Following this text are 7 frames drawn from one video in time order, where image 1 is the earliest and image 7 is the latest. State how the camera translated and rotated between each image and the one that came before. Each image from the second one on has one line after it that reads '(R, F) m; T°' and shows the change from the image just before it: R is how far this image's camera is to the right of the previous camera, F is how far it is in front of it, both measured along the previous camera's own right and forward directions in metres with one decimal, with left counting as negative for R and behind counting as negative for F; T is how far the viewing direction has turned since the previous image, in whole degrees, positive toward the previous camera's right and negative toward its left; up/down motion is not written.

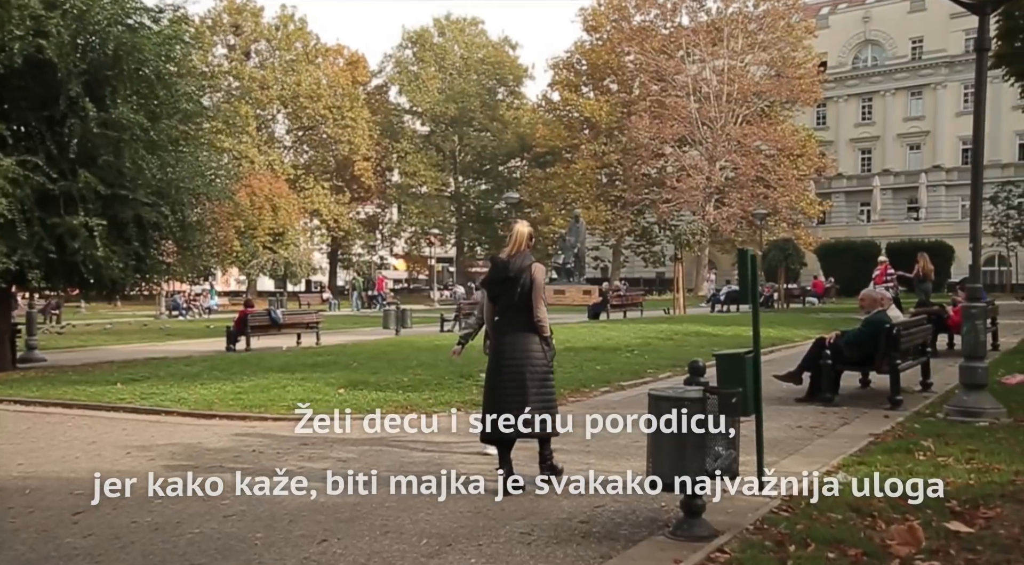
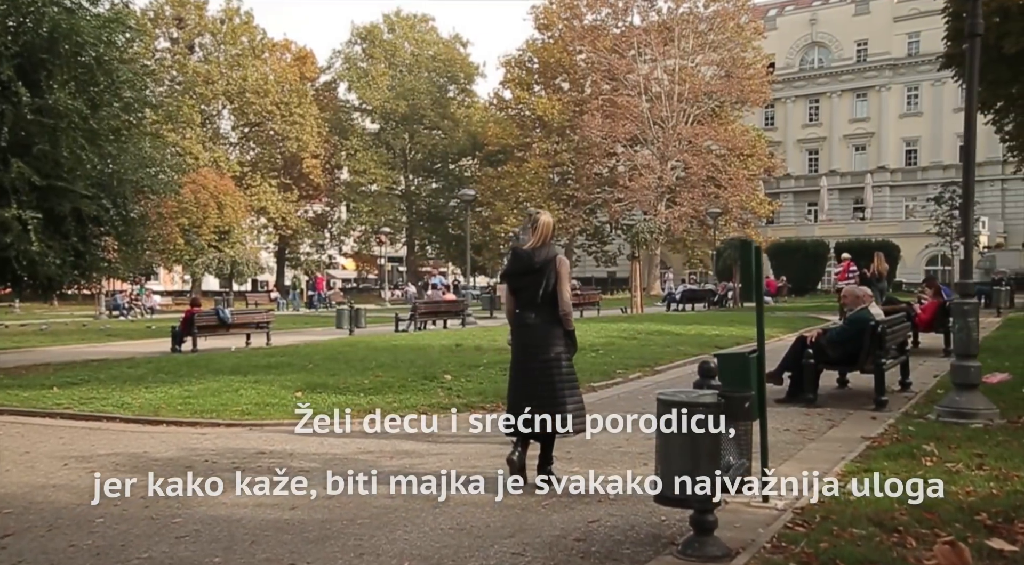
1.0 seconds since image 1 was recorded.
(-0.2, +0.6) m; +3°
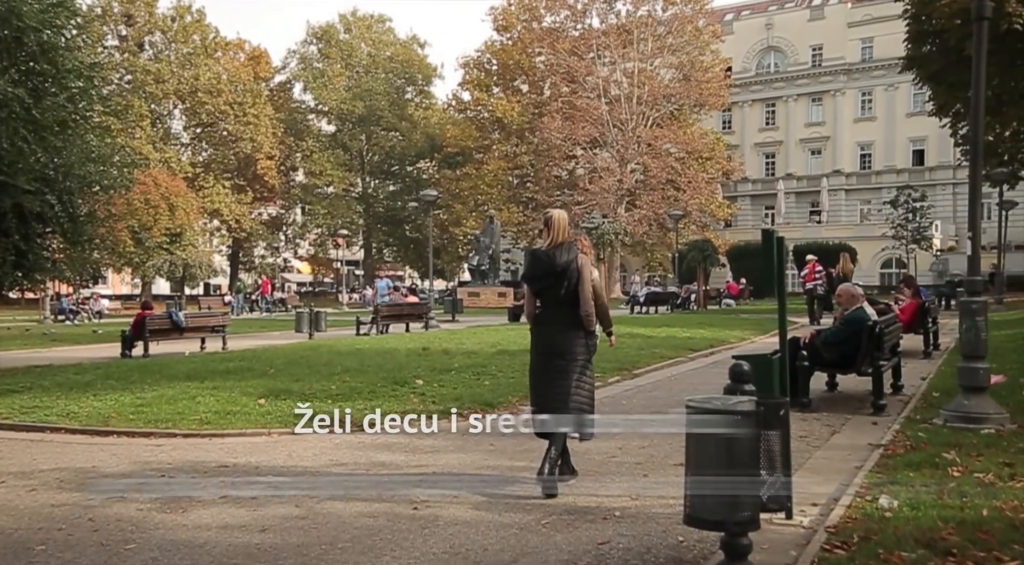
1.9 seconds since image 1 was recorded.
(-0.2, +0.6) m; +3°
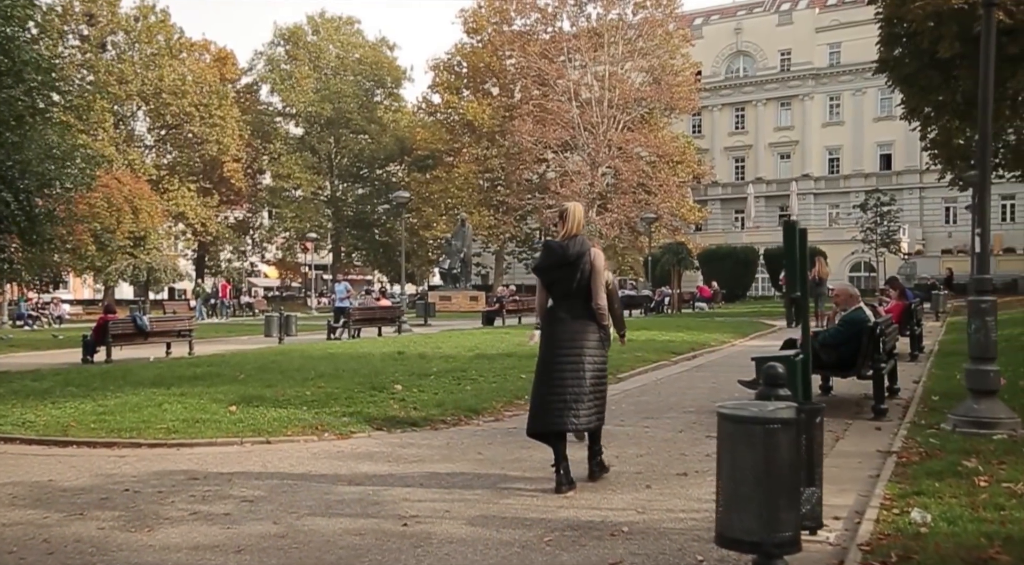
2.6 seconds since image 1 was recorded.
(-0.2, +0.5) m; +2°
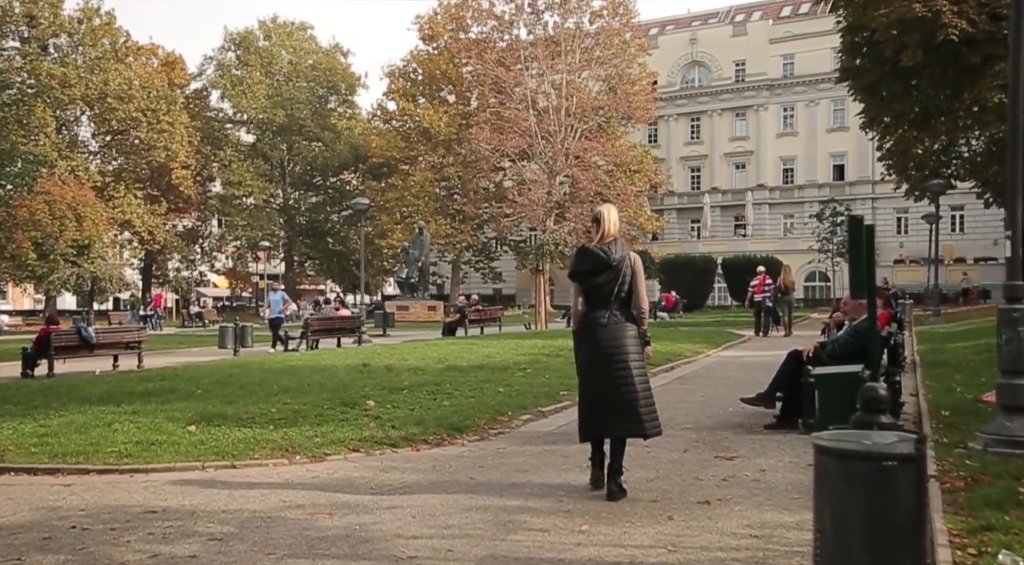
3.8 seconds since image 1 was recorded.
(-0.3, +0.7) m; +3°
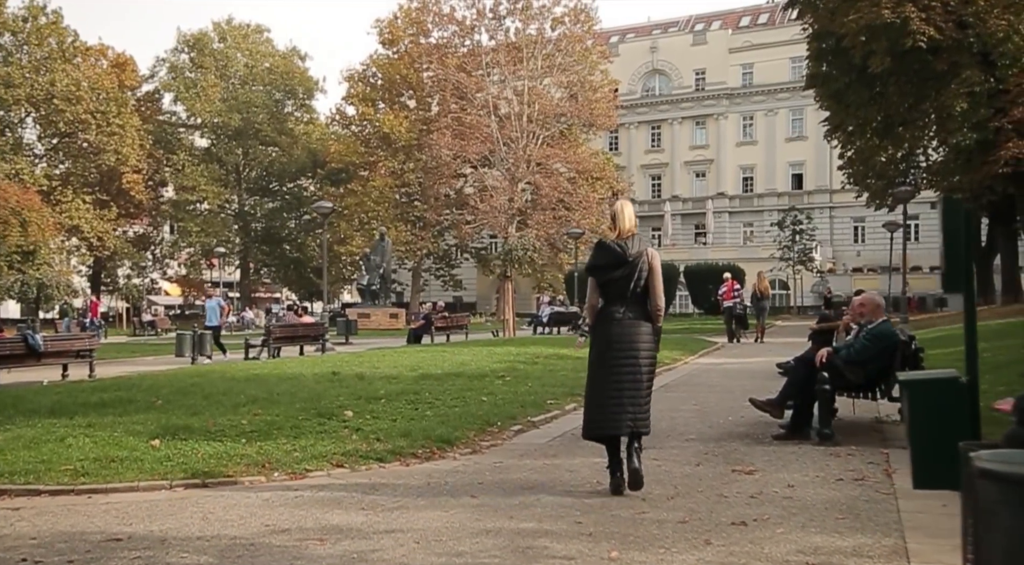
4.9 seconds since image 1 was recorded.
(-0.3, +0.7) m; +3°
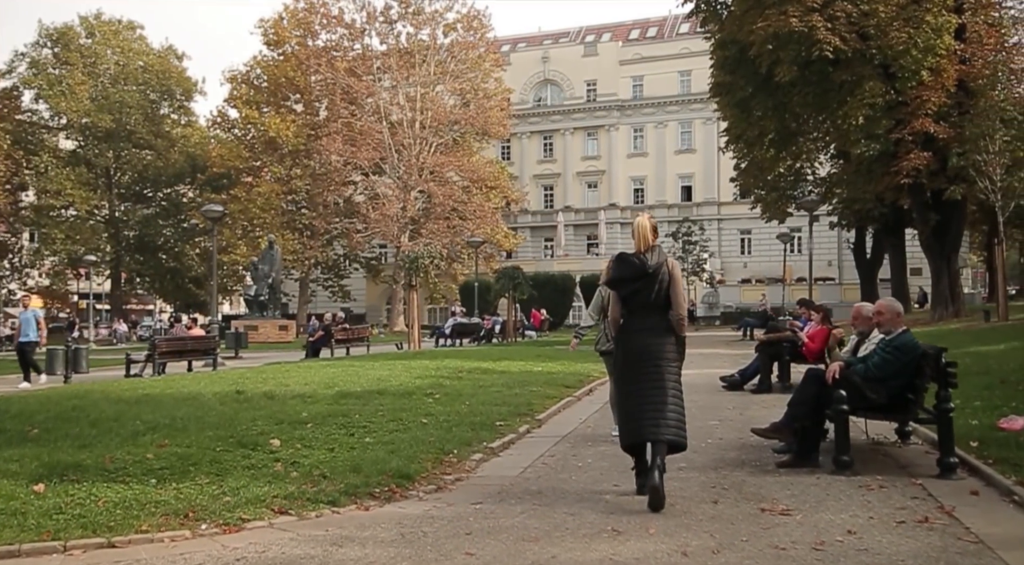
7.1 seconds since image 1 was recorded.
(-0.6, +1.3) m; +7°
